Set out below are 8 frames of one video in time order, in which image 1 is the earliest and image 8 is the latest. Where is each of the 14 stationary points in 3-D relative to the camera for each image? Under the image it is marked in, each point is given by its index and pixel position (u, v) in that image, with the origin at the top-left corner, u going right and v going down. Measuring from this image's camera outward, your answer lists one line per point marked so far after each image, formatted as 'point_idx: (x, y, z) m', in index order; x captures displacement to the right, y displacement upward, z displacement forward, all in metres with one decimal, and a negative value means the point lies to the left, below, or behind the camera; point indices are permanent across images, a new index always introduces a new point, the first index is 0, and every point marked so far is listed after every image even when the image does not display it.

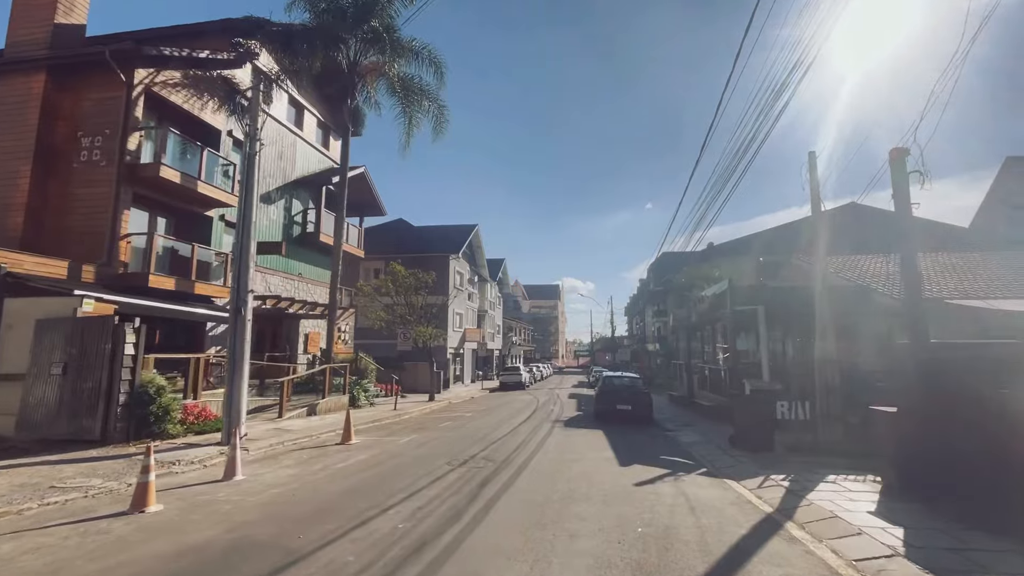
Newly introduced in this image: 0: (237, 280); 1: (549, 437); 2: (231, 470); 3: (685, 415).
0: (-6.2, +0.2, +10.7) m
1: (+1.0, -4.1, +13.2) m
2: (-4.5, -2.9, +7.6) m
3: (+6.2, -4.6, +17.1) m
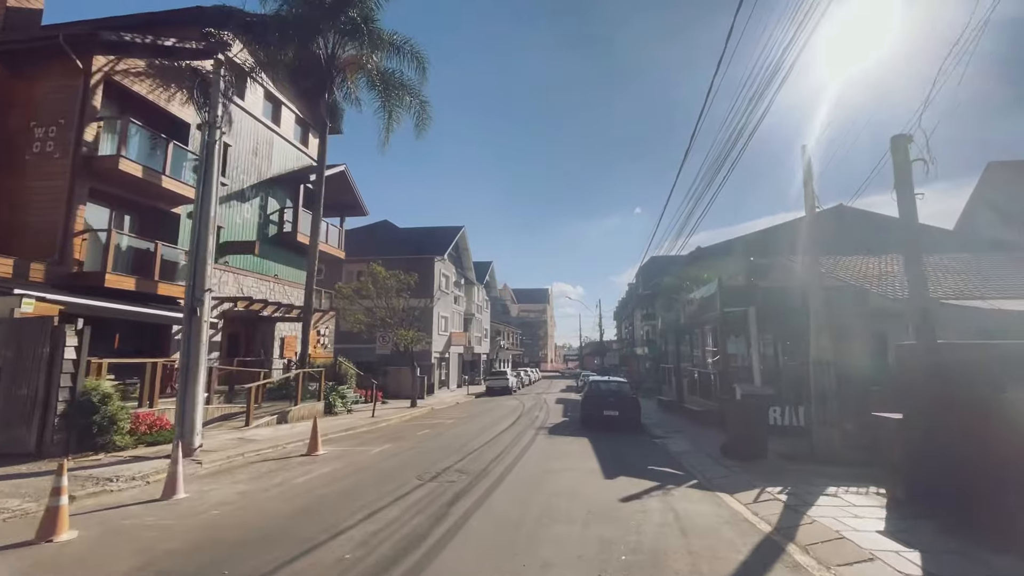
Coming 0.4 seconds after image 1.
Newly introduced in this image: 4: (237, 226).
0: (-6.6, +0.2, +9.8) m
1: (+0.5, -4.1, +12.6) m
2: (-4.9, -2.9, +6.8) m
3: (+5.6, -4.6, +16.5) m
4: (-11.4, +2.6, +19.8) m
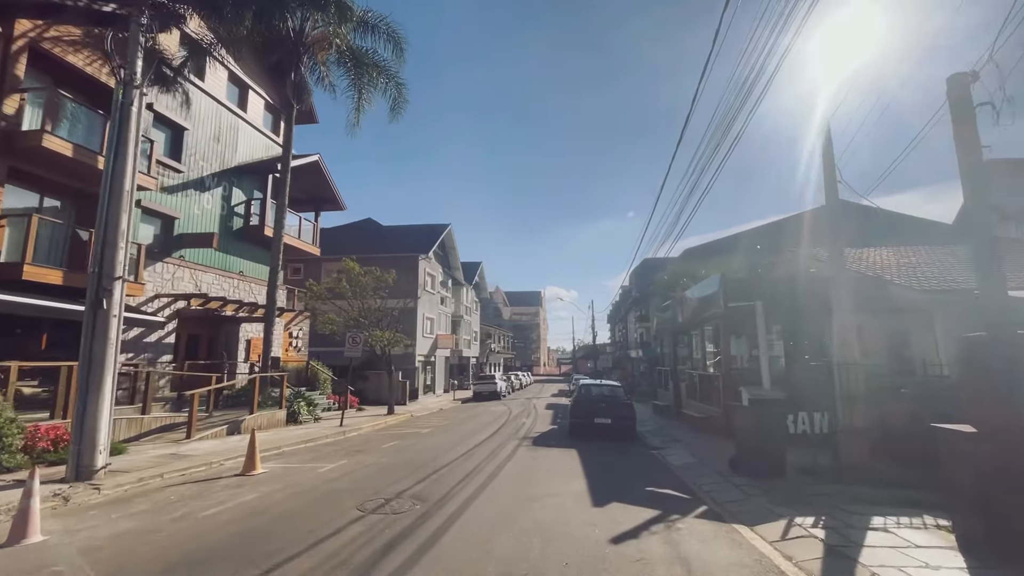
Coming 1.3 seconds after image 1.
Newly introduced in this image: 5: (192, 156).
0: (-7.1, +0.4, +8.2) m
1: (0.0, -3.9, +11.0) m
2: (-5.3, -2.6, +5.2) m
3: (+5.1, -4.4, +15.0) m
4: (-12.0, +2.7, +18.1) m
5: (-12.1, +5.0, +18.0) m
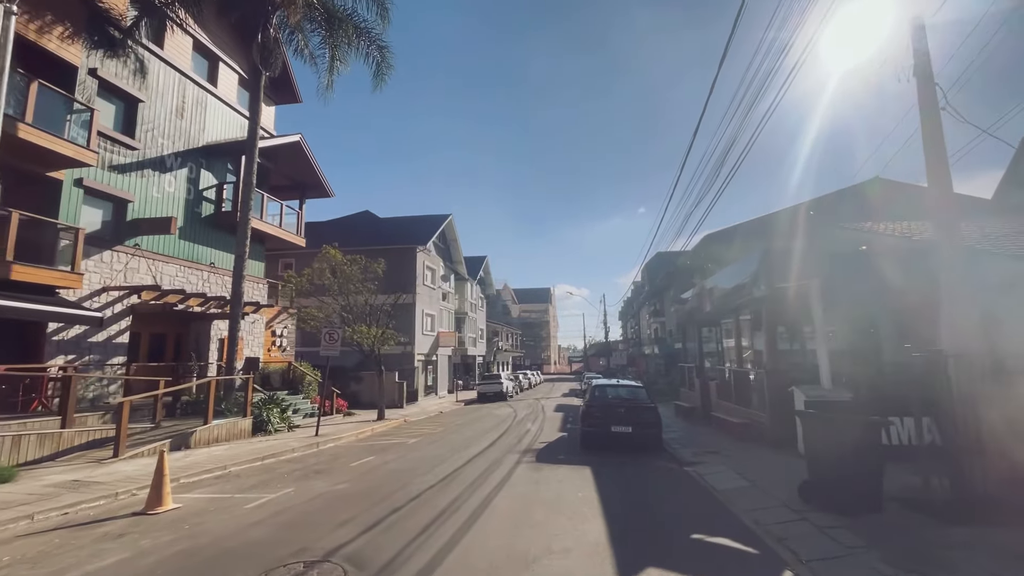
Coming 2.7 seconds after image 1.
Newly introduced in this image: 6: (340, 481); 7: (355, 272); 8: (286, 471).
0: (-7.3, +0.7, +6.0) m
1: (-0.1, -3.5, +8.7) m
2: (-5.5, -2.3, +3.0) m
3: (+5.1, -3.9, +12.6) m
4: (-12.0, +3.0, +16.0) m
5: (-12.2, +5.3, +16.0) m
6: (-3.1, -3.4, +8.5) m
7: (-6.5, +0.7, +19.7) m
8: (-4.5, -3.7, +9.5) m
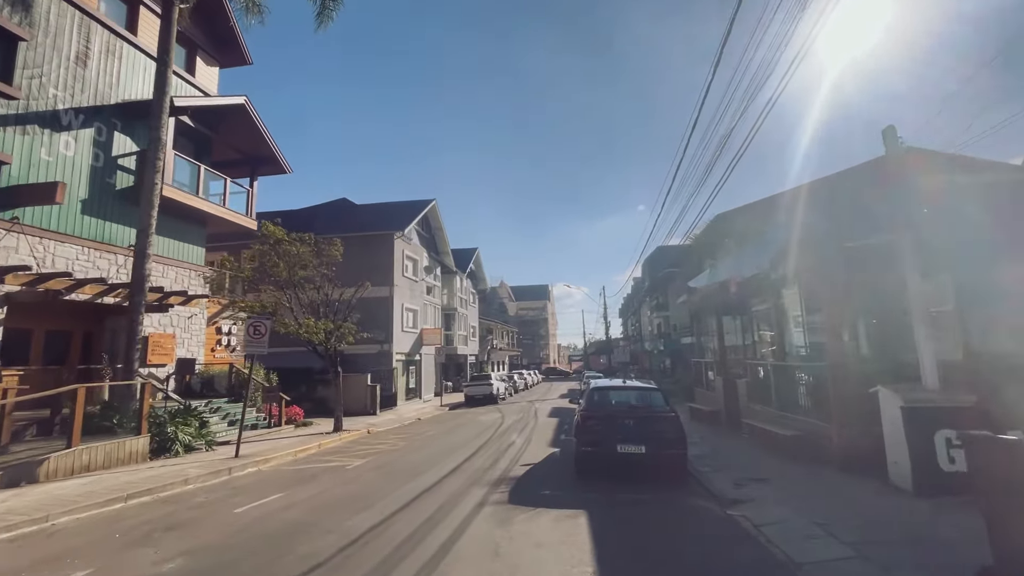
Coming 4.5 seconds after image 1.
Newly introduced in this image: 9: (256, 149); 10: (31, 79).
0: (-7.9, +1.2, +2.9) m
1: (-0.6, -2.9, +5.5) m
2: (-6.1, -1.8, -0.2) m
3: (+4.5, -3.3, +9.4) m
4: (-12.7, +3.4, +12.9) m
5: (-12.9, +5.7, +12.8) m
6: (-3.6, -2.9, +5.4) m
7: (-7.1, +1.2, +16.6) m
8: (-5.1, -3.2, +6.4) m
9: (-10.6, +5.7, +19.7) m
10: (-12.9, +5.6, +12.8) m
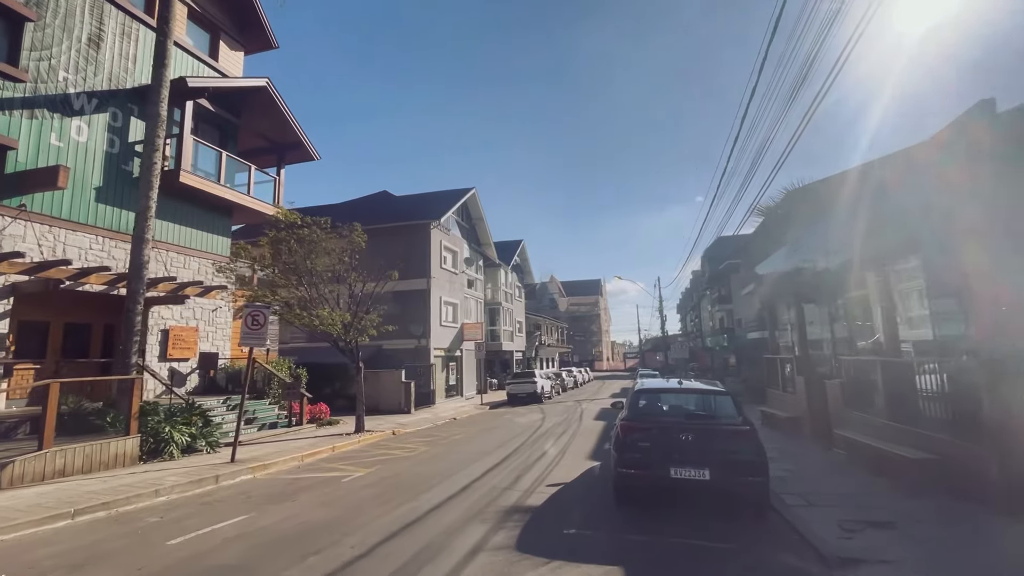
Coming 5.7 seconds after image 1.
0: (-8.3, +1.4, +1.9) m
1: (-0.7, -2.6, +3.8) m
2: (-6.8, -1.6, -1.3) m
3: (+4.9, -2.8, +7.1) m
4: (-11.9, +3.6, +12.4) m
5: (-12.2, +5.9, +12.3) m
6: (-3.7, -2.6, +3.9) m
7: (-5.9, +1.5, +15.4) m
8: (-5.0, -2.9, +5.1) m
9: (-9.1, +6.0, +18.9) m
10: (-12.2, +5.9, +12.3) m
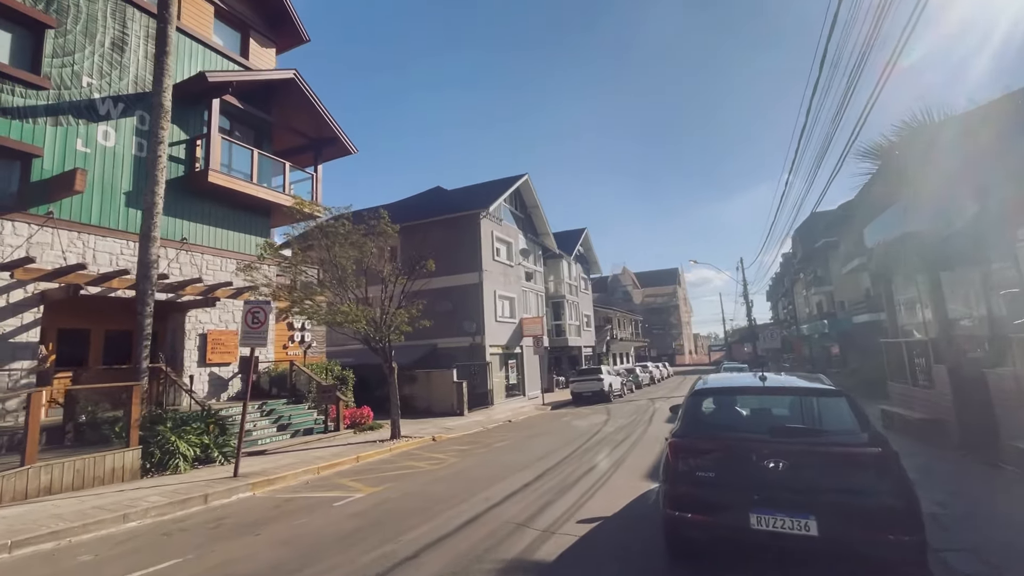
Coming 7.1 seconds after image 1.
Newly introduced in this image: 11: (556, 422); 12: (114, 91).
0: (-9.0, +1.3, +1.4) m
1: (-1.1, -2.3, +2.0) m
2: (-7.9, -1.6, -2.0) m
3: (+5.0, -2.2, +4.4) m
4: (-11.2, +3.4, +12.3) m
5: (-11.5, +5.7, +12.3) m
6: (-4.0, -2.4, +2.6) m
7: (-4.7, +1.6, +14.4) m
8: (-5.1, -2.8, +4.0) m
9: (-7.5, +6.1, +18.3) m
10: (-11.5, +5.7, +12.2) m
11: (+1.6, -4.8, +17.2) m
12: (-11.0, +5.4, +13.2) m
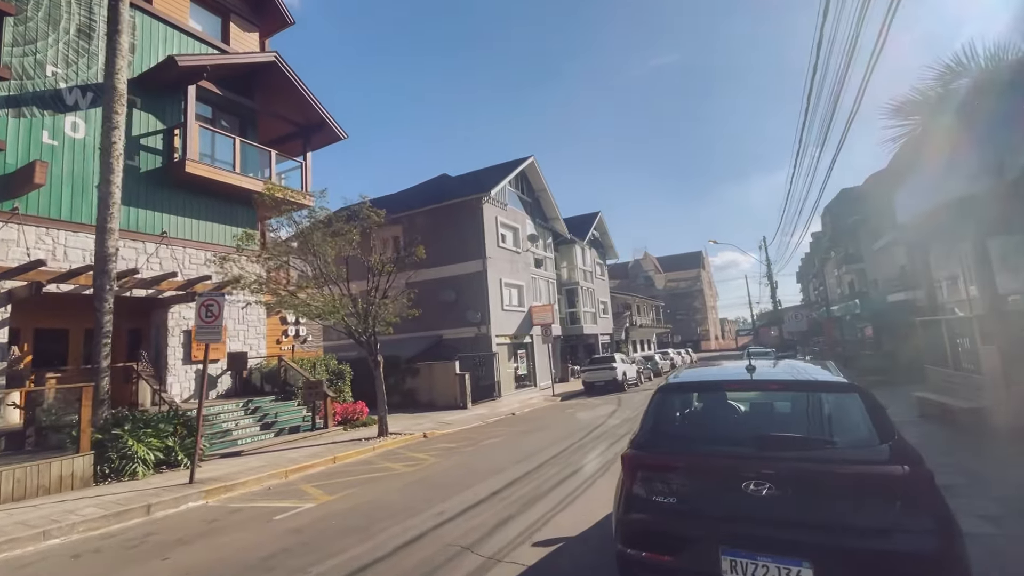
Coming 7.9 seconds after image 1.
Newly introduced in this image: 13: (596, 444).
0: (-9.9, +1.2, +0.9) m
1: (-1.8, -2.2, +1.1) m
2: (-8.9, -1.8, -2.6) m
3: (+4.3, -1.9, +3.2) m
4: (-11.5, +3.5, +11.8) m
5: (-12.0, +5.8, +11.7) m
6: (-4.7, -2.4, +1.9) m
7: (-4.9, +1.9, +13.6) m
8: (-5.7, -2.7, +3.4) m
9: (-7.6, +6.3, +17.6) m
10: (-12.0, +5.7, +11.7) m
11: (+1.7, -4.3, +16.2) m
12: (-11.4, +5.5, +12.6) m
13: (+1.8, -3.3, +10.3) m
